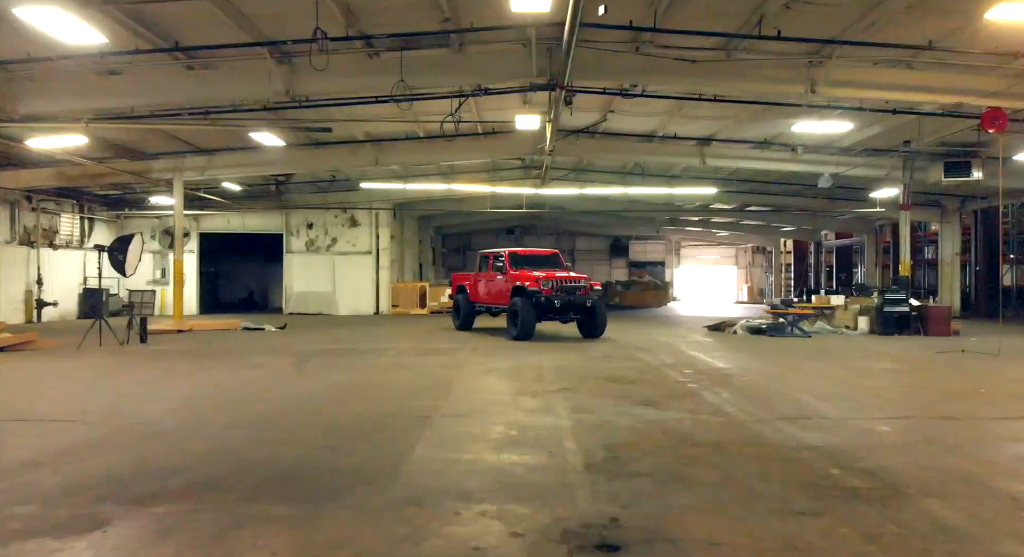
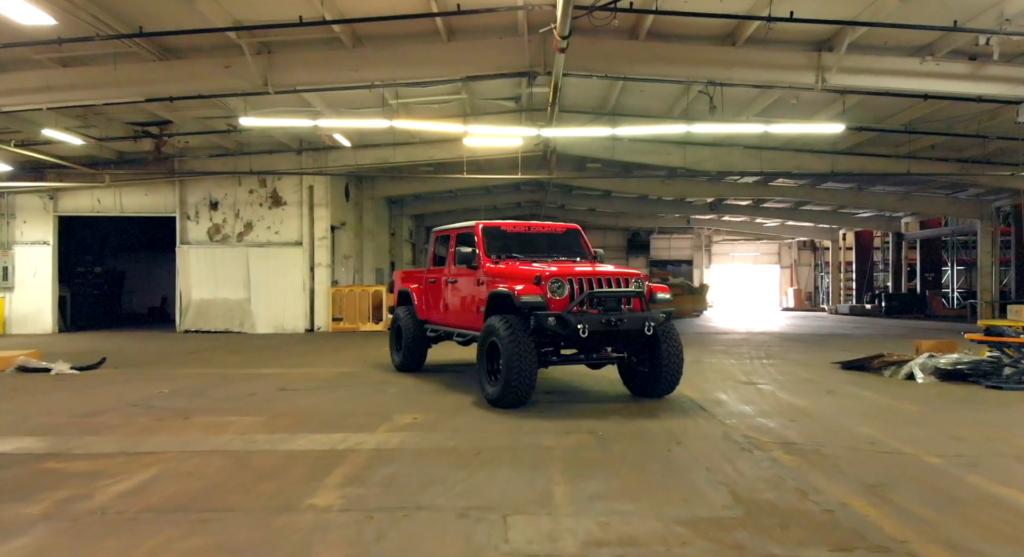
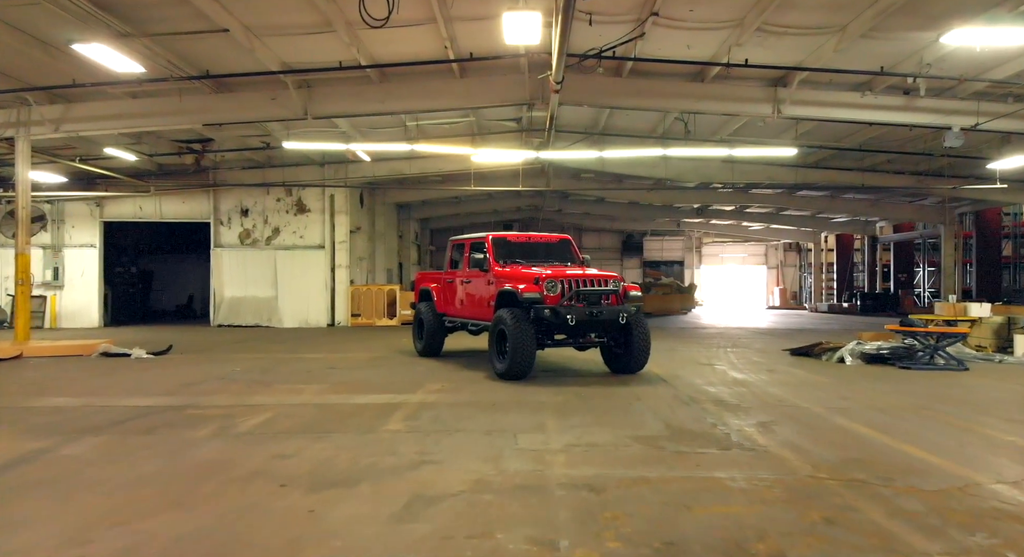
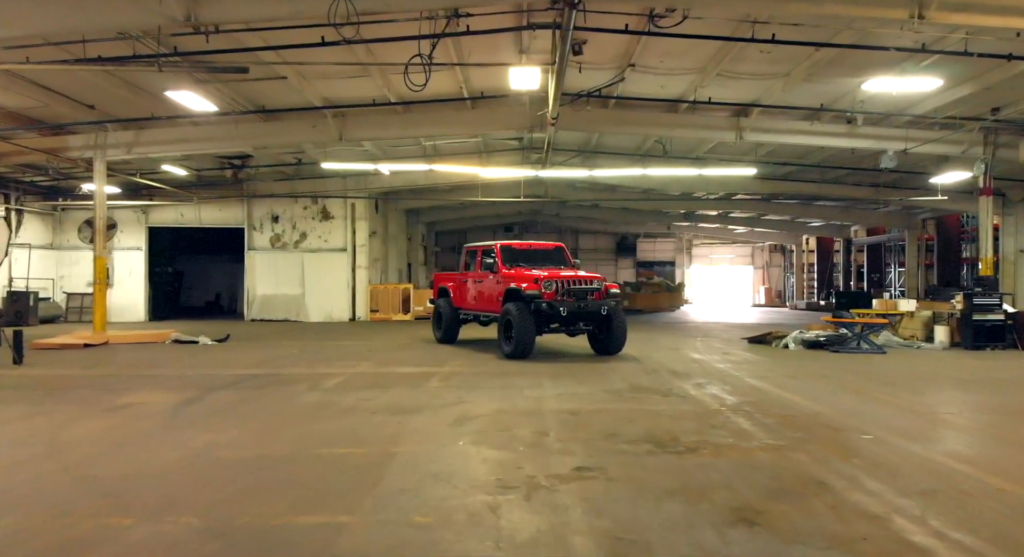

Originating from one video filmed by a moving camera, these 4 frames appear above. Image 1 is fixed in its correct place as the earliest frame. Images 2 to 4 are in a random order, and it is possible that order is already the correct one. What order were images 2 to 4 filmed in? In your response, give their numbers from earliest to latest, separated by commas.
4, 3, 2
